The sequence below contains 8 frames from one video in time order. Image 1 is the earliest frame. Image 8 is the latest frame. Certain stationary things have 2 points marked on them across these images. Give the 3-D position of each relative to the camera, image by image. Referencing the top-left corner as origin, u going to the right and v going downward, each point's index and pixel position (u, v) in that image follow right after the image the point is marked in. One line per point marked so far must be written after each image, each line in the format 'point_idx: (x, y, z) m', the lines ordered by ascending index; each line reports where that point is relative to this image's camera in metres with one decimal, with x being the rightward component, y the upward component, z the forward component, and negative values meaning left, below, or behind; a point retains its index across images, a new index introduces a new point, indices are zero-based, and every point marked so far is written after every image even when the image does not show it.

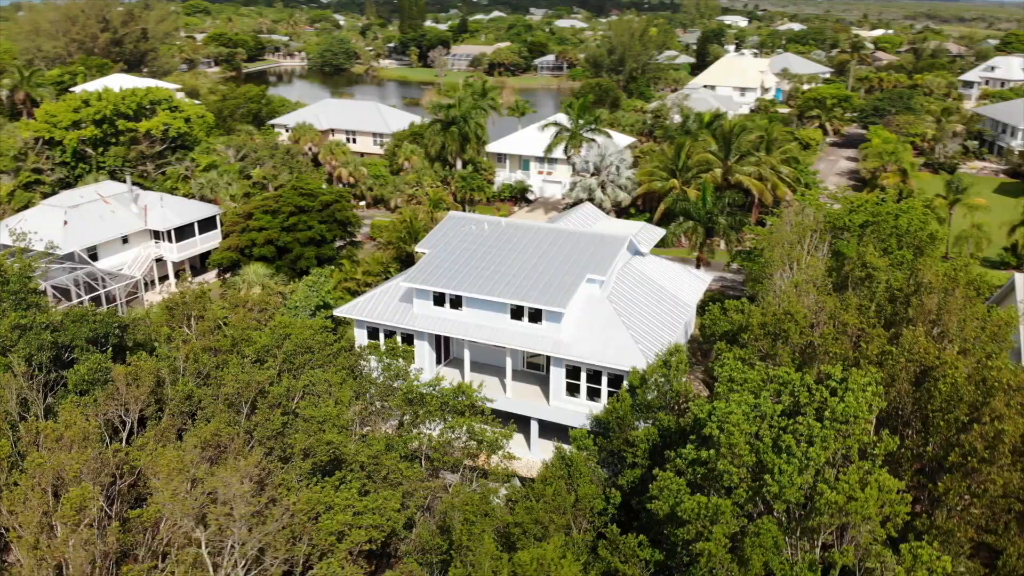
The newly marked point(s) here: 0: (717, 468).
0: (+4.1, -3.5, +16.4) m
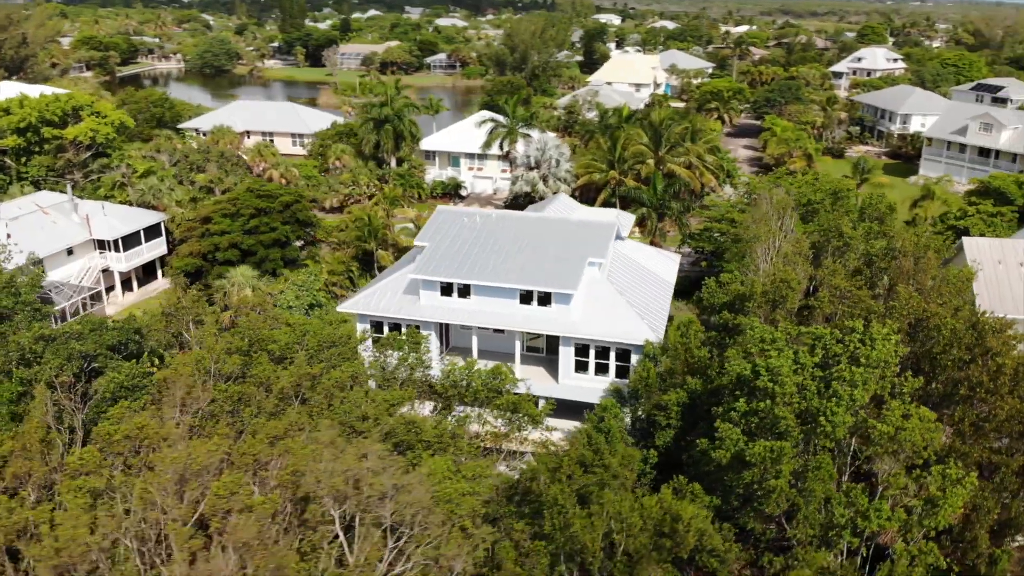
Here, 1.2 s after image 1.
0: (+5.8, -2.8, +18.5) m
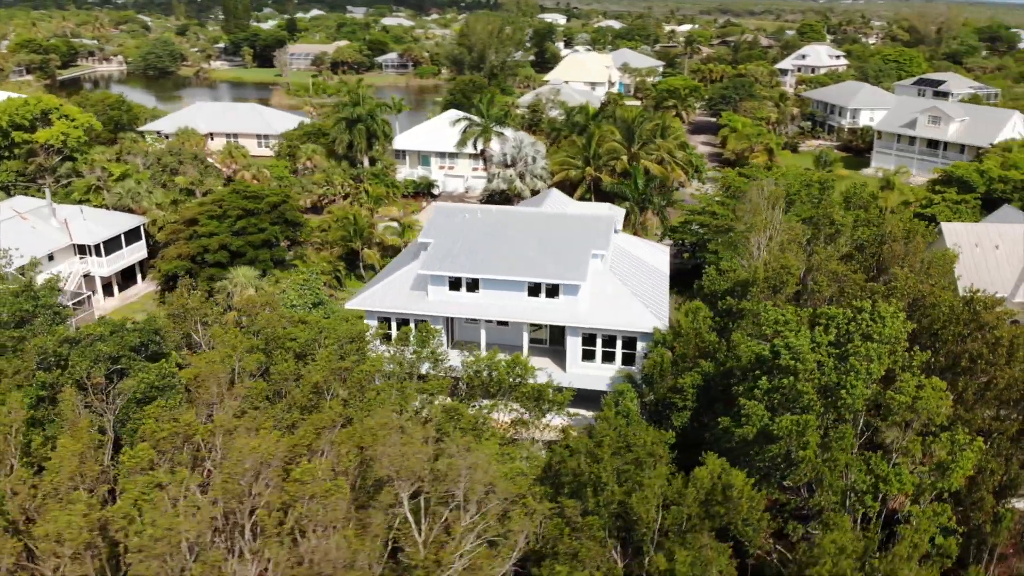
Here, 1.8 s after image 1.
0: (+6.6, -2.4, +19.7) m
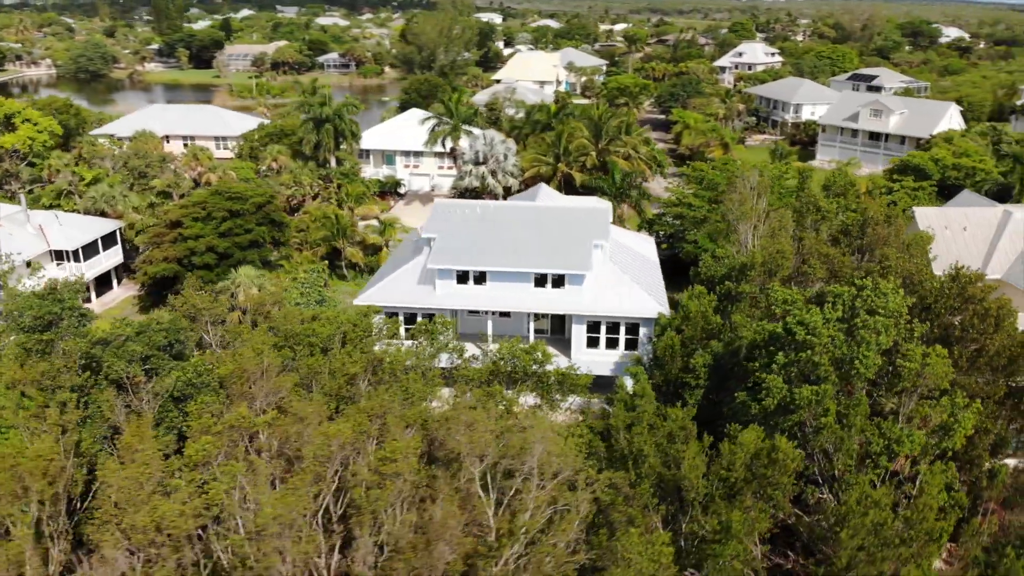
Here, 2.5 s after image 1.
0: (+7.5, -1.9, +21.3) m
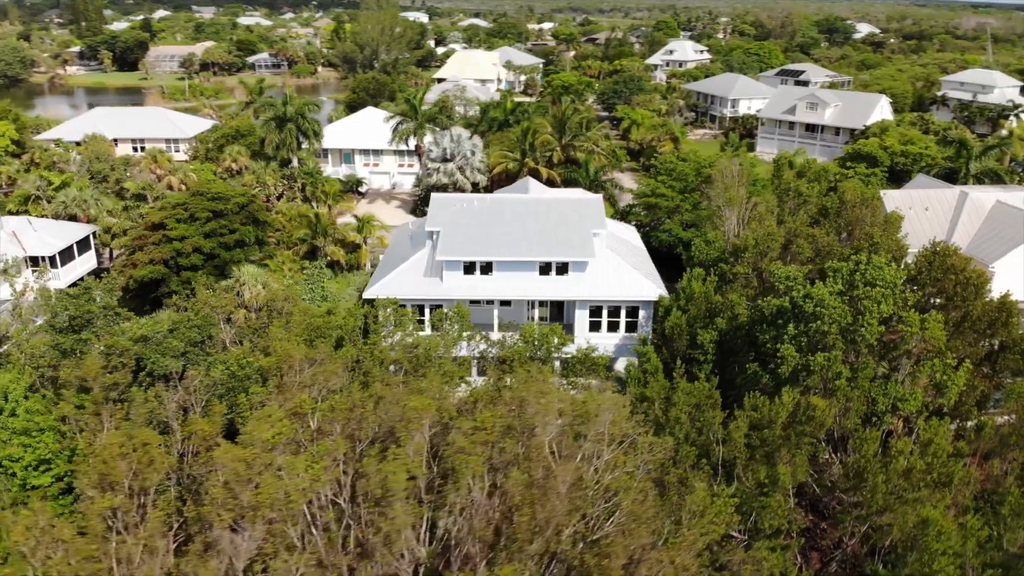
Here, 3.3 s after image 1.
0: (+8.4, -1.2, +23.2) m
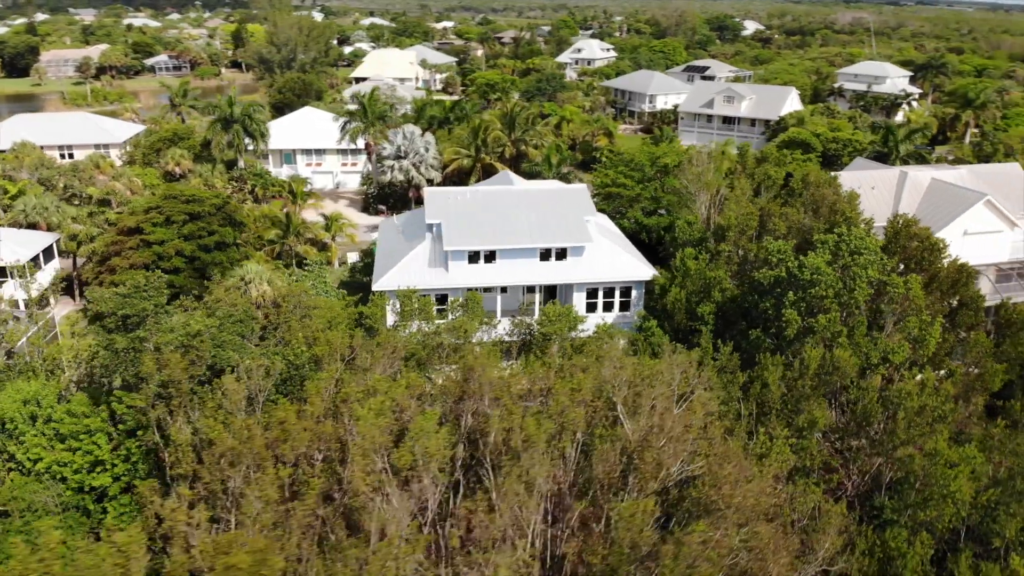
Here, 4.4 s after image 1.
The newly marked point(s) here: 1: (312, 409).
0: (+9.4, -0.3, +25.9) m
1: (-4.8, -2.9, +19.6) m
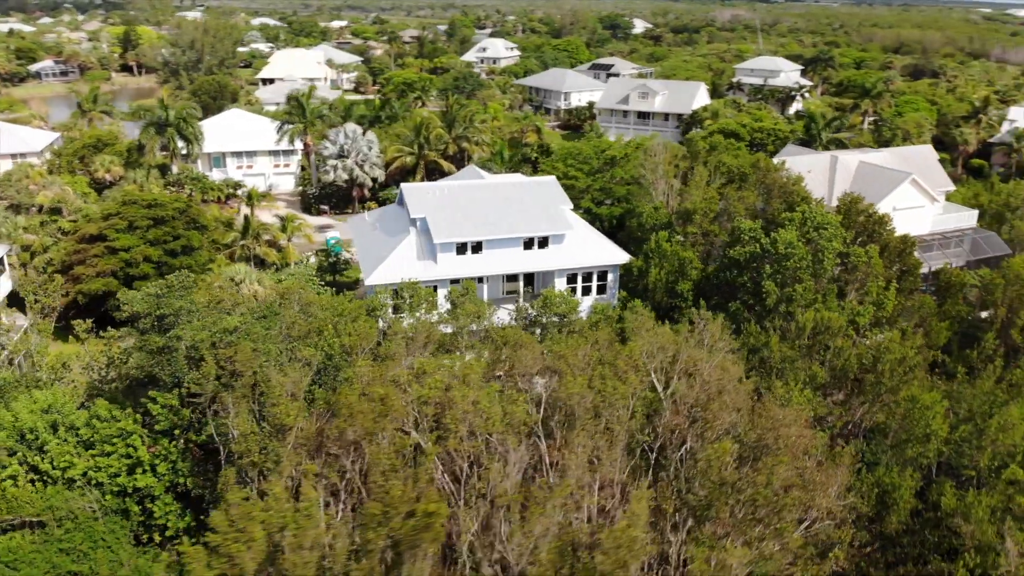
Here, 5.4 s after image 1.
0: (+9.5, +0.6, +28.6) m
1: (-3.6, -2.6, +20.5) m
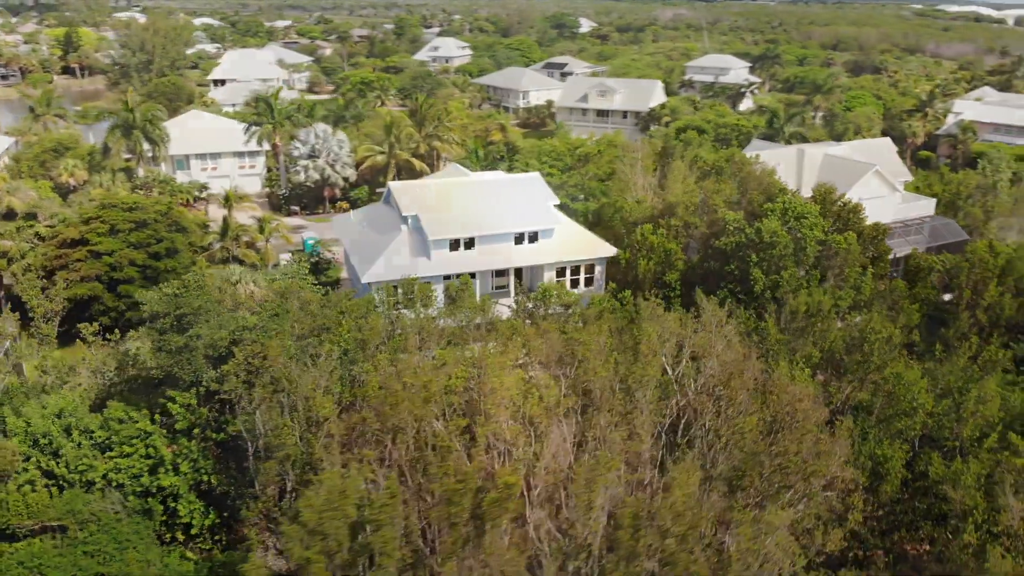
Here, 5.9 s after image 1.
0: (+9.4, +1.1, +30.0) m
1: (-3.0, -2.5, +21.0) m
